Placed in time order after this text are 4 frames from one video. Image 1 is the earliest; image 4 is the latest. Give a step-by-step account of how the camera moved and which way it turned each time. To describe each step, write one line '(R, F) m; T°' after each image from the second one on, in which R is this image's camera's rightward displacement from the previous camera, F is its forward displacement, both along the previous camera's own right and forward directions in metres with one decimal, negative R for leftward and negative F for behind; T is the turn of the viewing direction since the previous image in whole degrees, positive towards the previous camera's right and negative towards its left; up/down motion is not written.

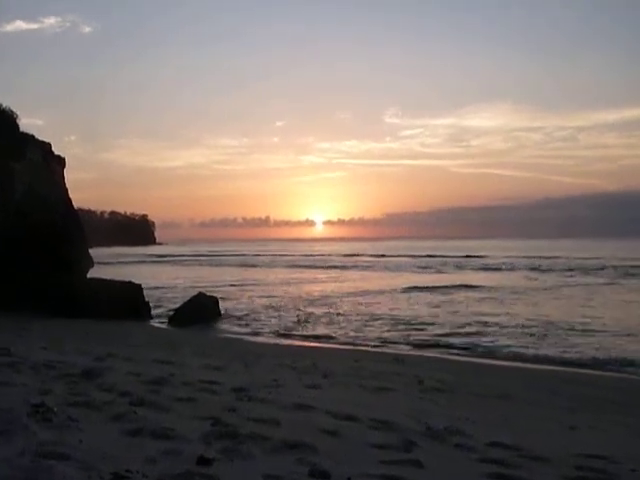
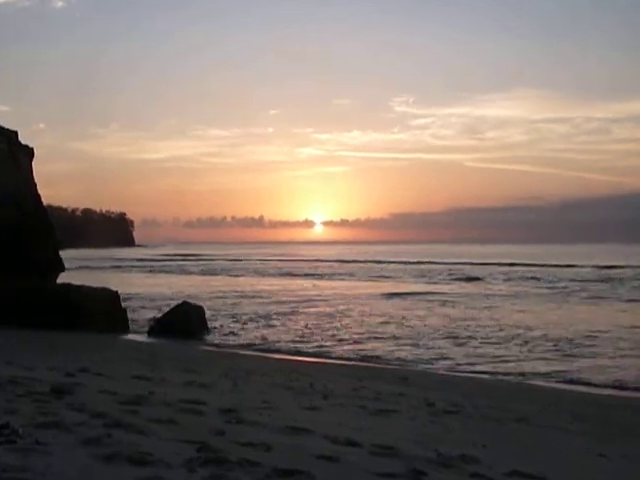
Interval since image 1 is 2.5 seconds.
(0.0, +1.3) m; 0°
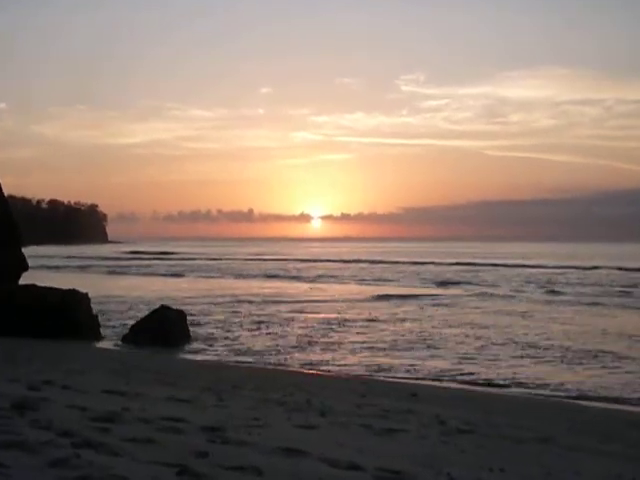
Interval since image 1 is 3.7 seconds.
(-0.1, +1.2) m; +1°
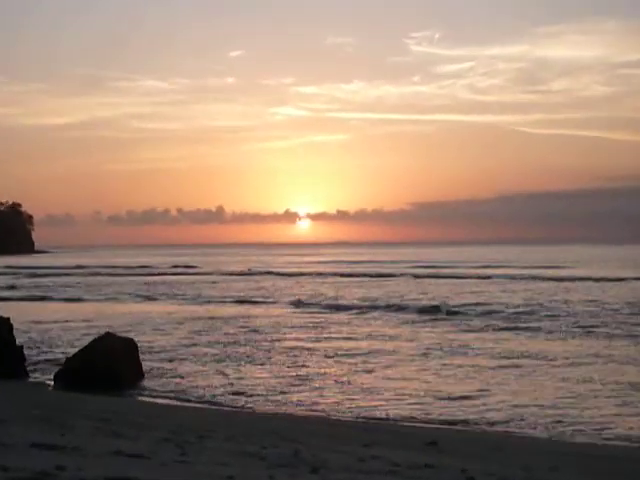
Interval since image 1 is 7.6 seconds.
(0.0, +2.1) m; +1°
